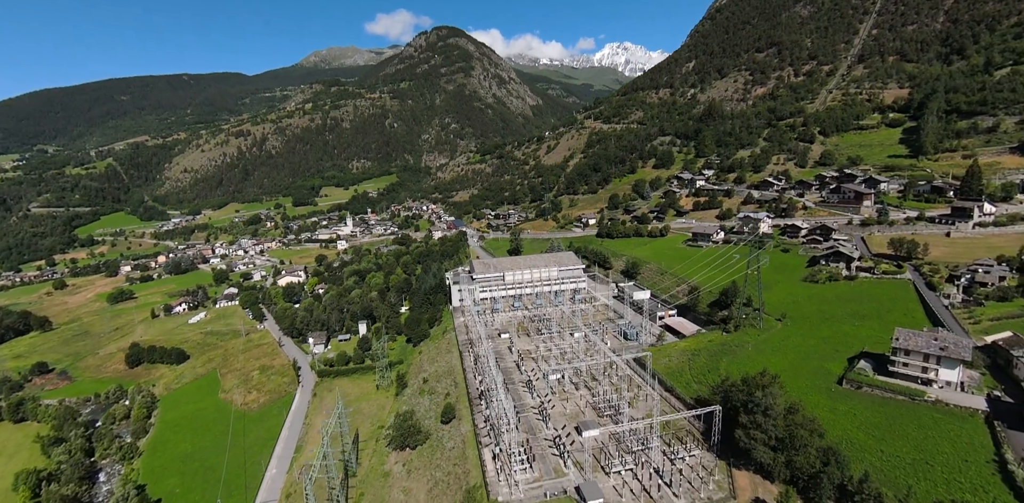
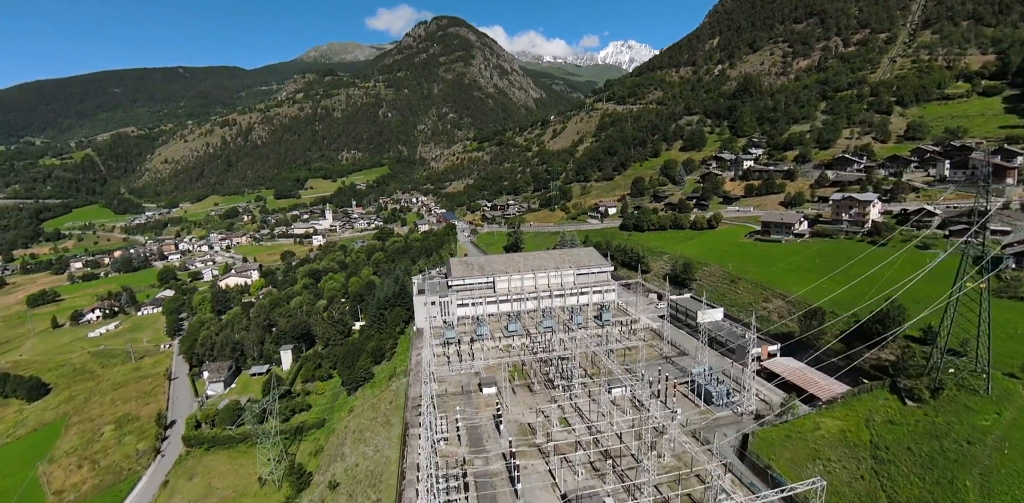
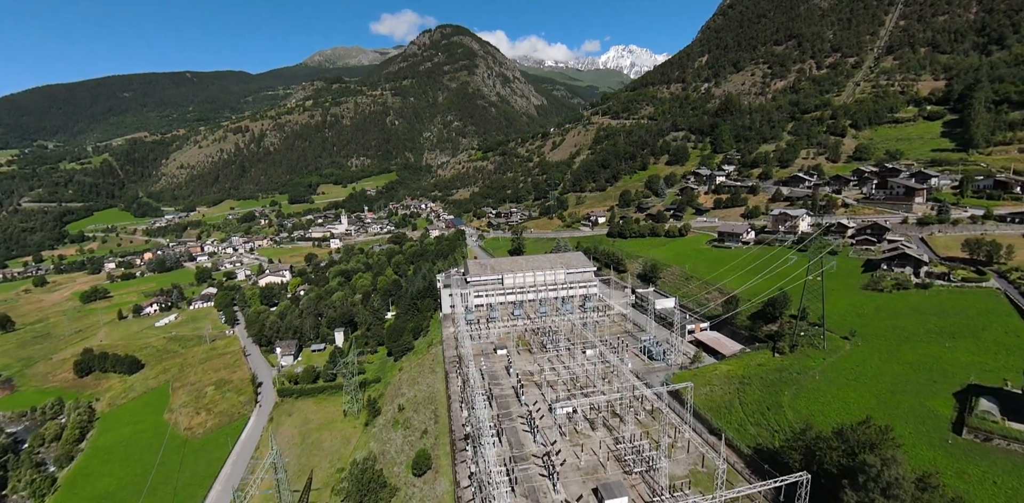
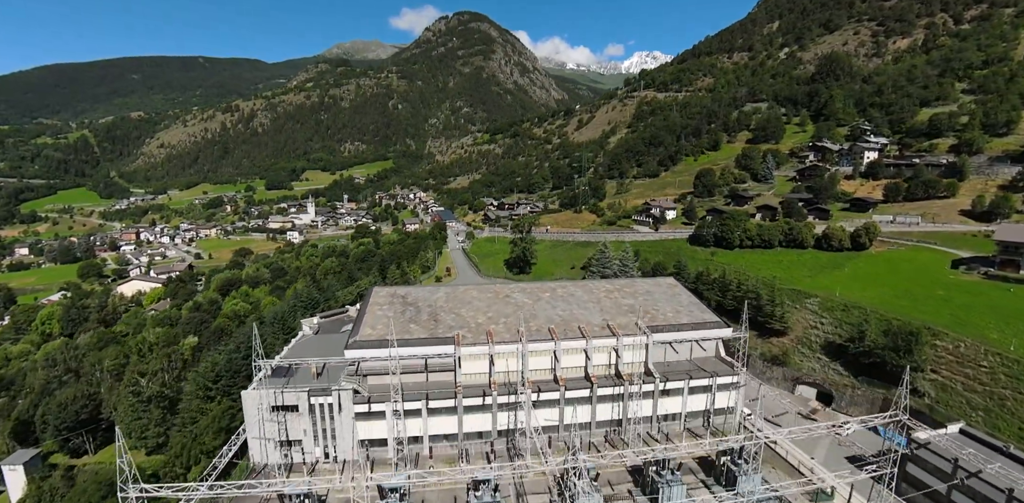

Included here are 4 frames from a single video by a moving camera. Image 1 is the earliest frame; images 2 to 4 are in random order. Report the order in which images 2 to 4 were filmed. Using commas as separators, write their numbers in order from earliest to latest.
3, 2, 4
